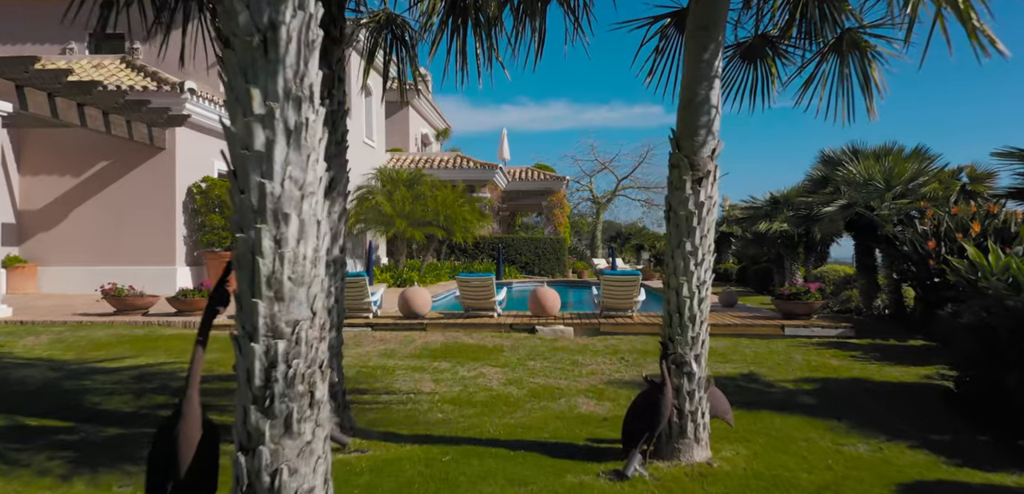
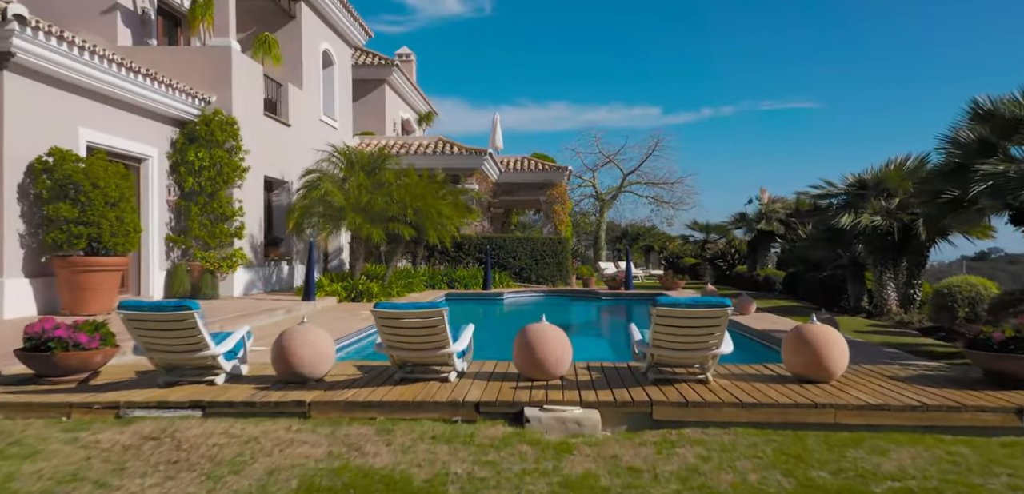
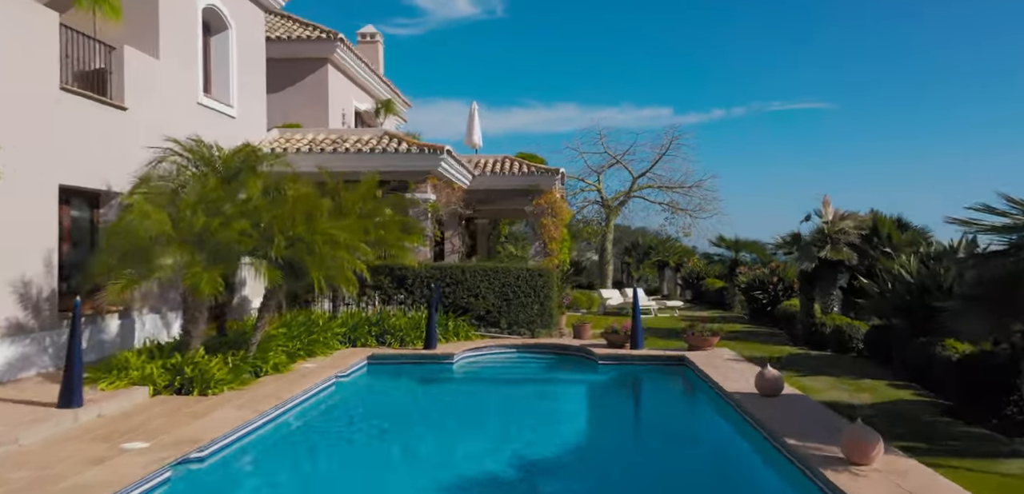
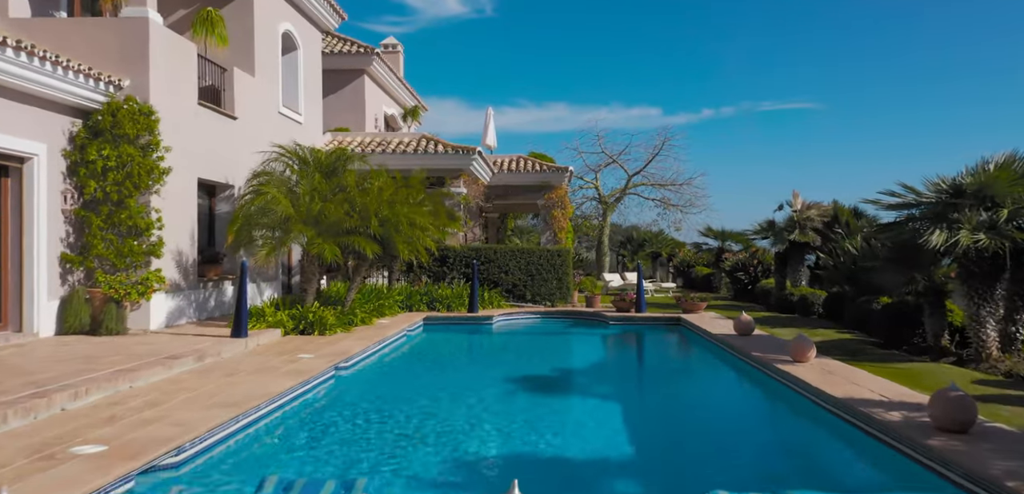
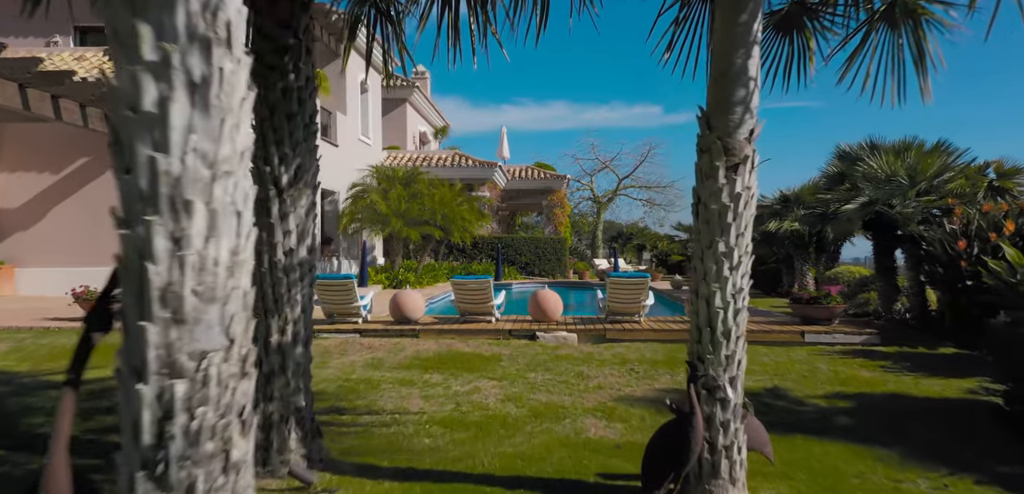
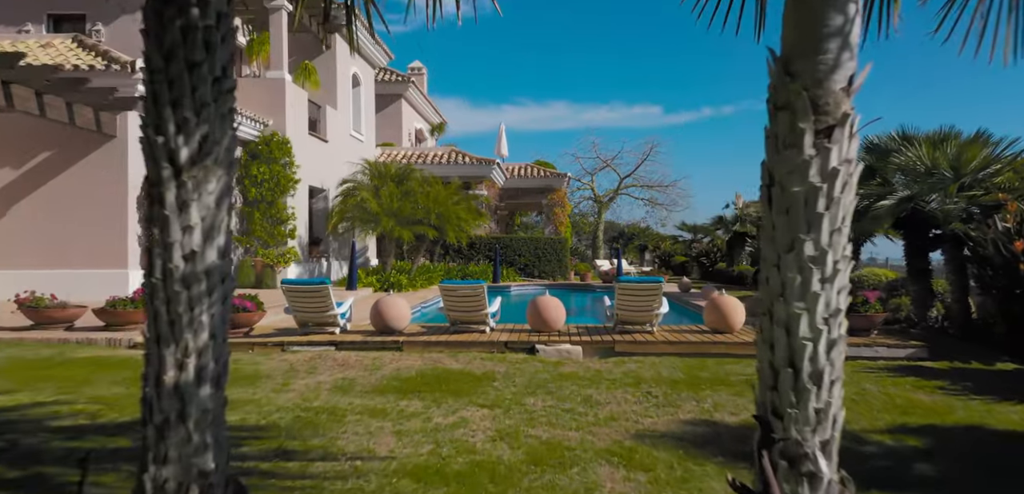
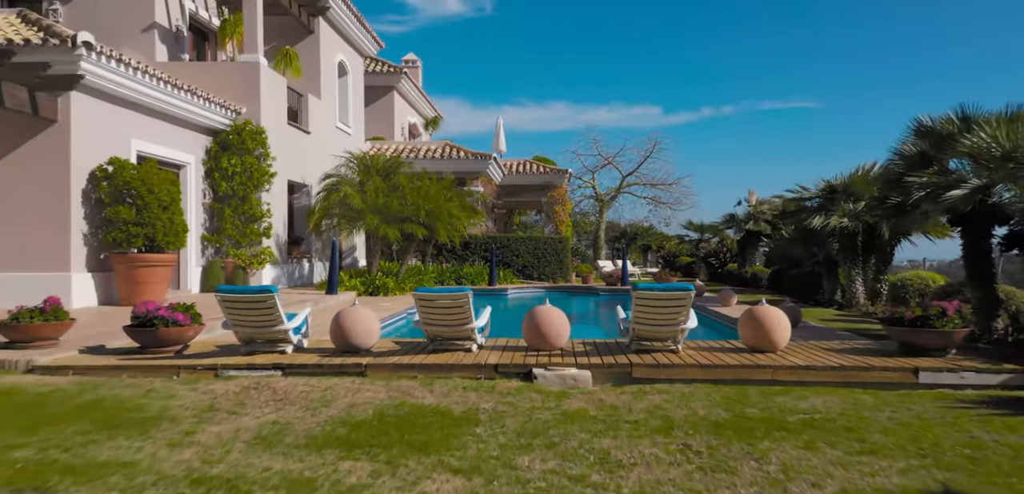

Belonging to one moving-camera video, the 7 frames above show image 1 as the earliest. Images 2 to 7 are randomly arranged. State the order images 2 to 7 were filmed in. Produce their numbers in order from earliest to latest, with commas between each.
5, 6, 7, 2, 4, 3
